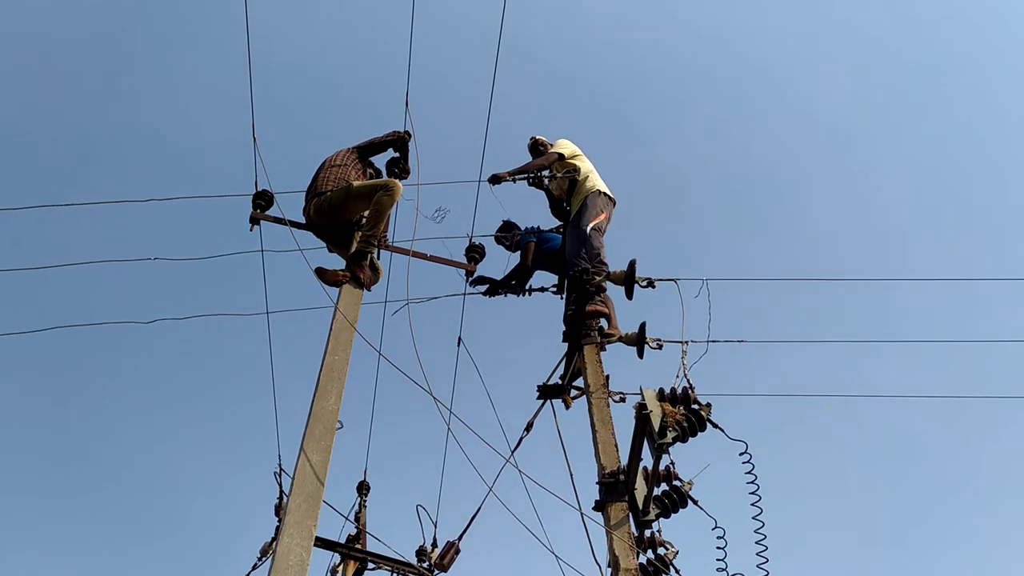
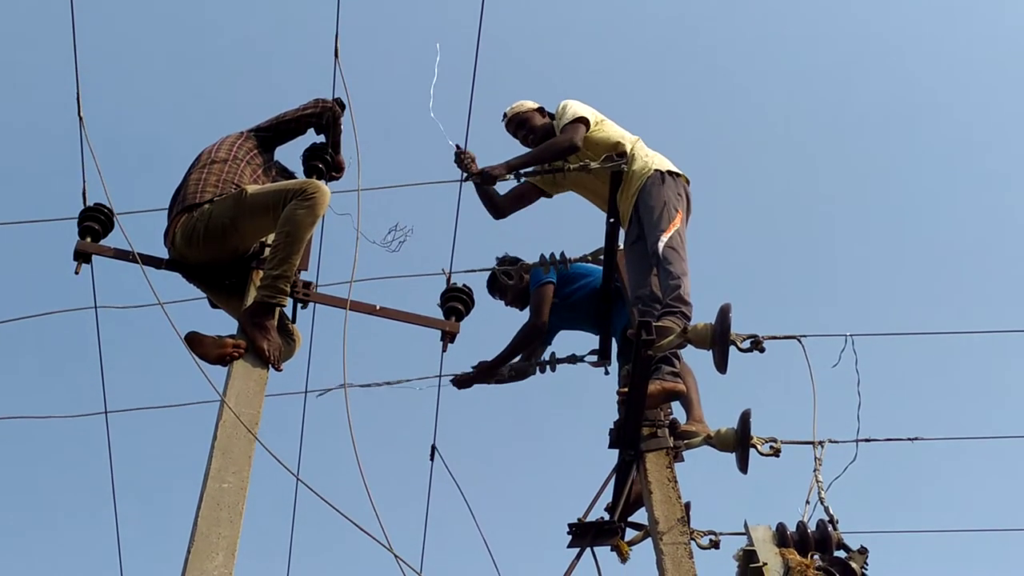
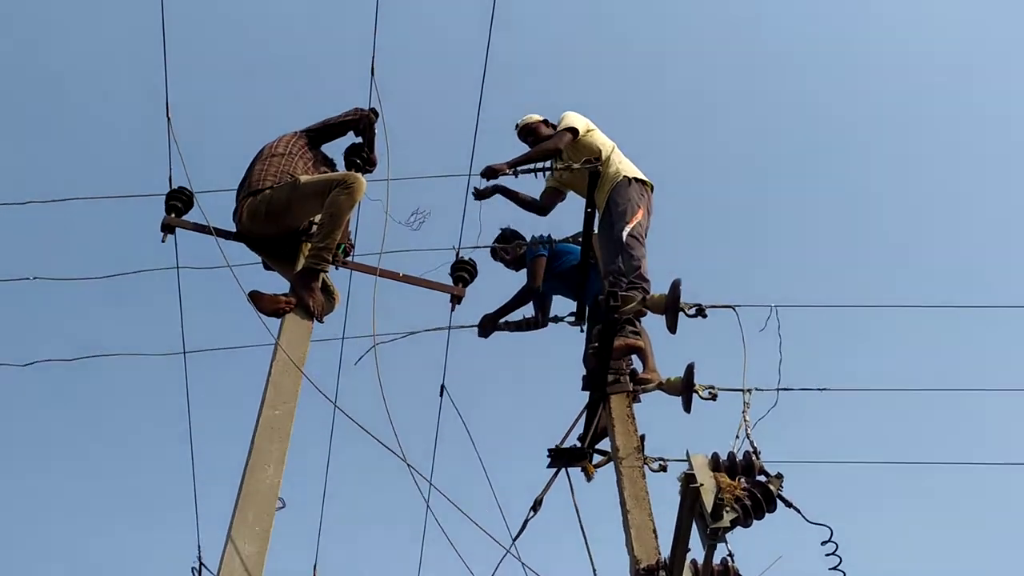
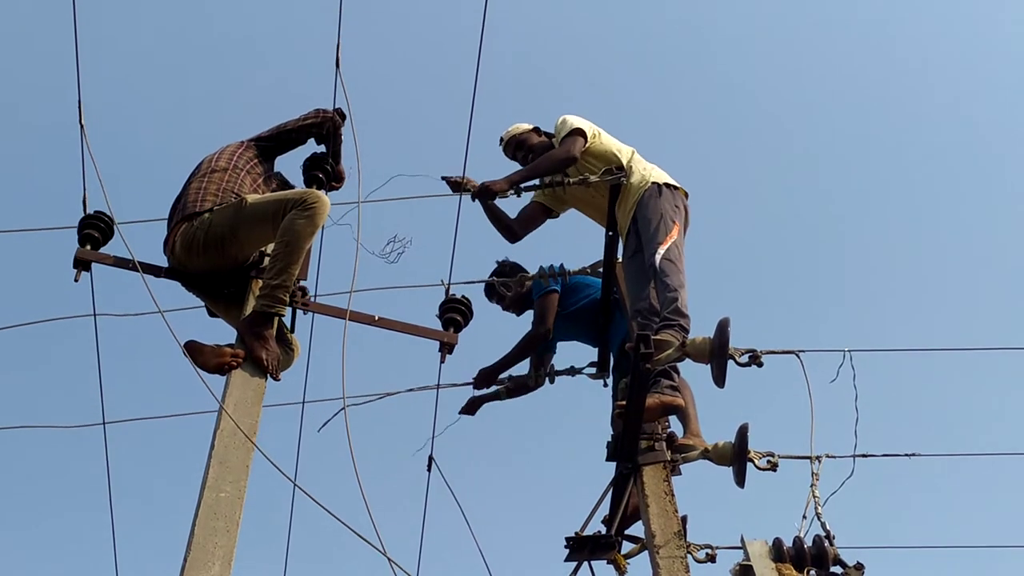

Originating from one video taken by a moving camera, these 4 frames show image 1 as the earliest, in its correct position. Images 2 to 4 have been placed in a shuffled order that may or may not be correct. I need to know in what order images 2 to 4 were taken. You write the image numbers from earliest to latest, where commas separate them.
3, 4, 2
